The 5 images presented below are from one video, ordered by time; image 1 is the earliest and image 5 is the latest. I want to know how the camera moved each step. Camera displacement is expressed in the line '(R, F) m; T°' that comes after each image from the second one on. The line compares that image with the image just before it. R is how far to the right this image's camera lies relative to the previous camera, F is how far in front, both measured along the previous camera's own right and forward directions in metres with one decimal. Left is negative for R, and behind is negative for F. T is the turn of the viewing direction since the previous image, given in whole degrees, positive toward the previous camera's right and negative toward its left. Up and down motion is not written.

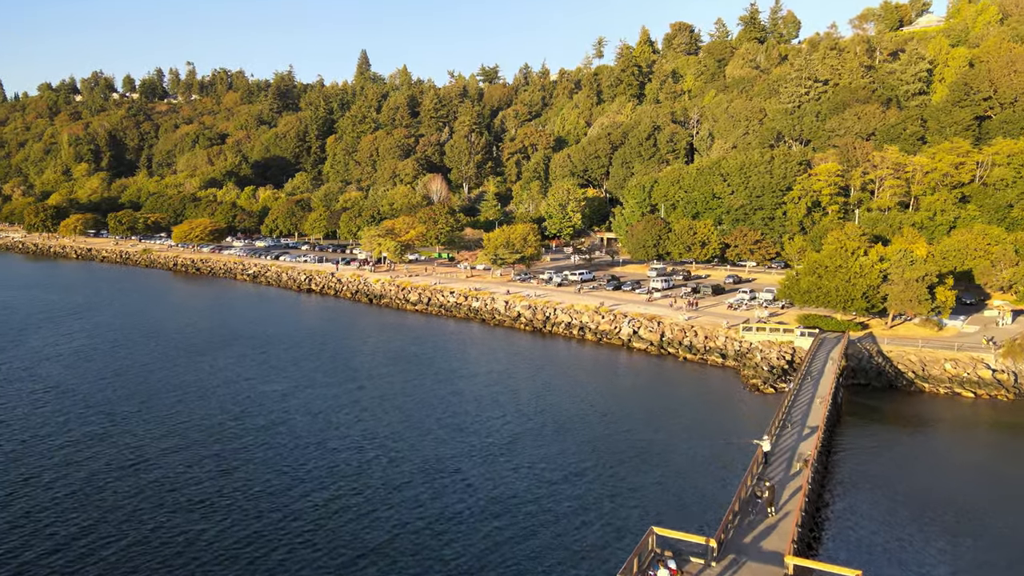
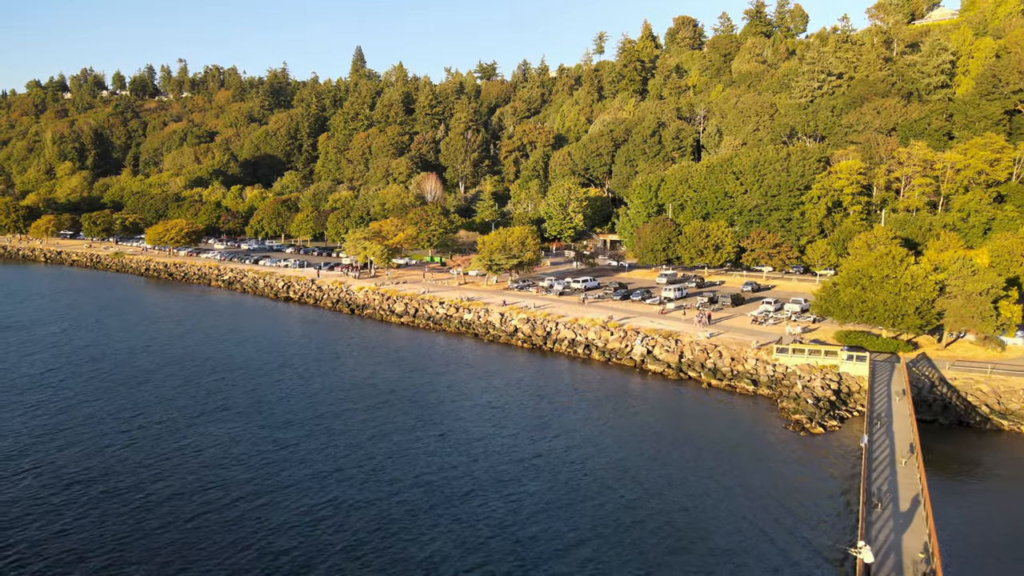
(+0.2, +8.2) m; 0°
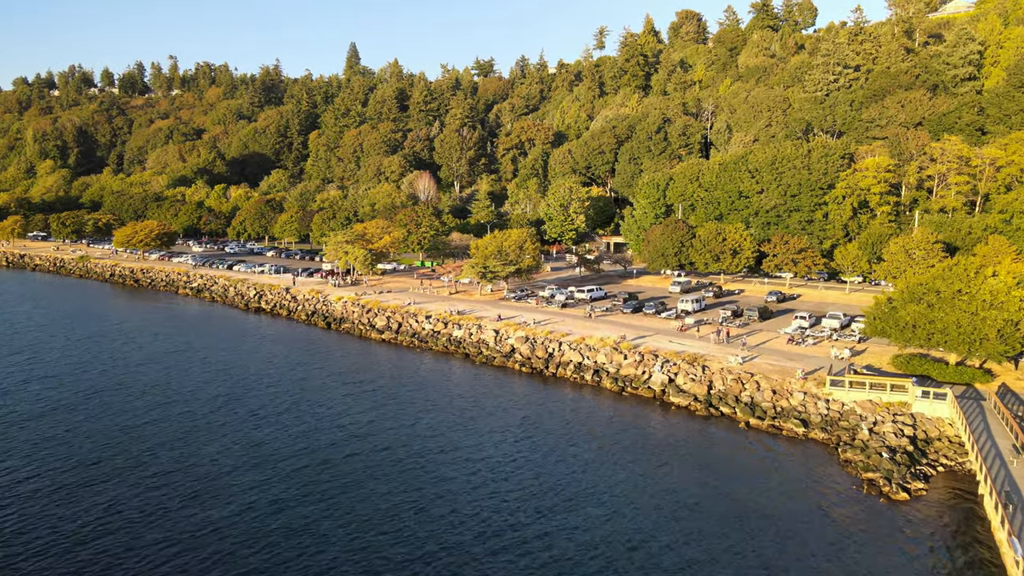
(+0.1, +8.9) m; 0°
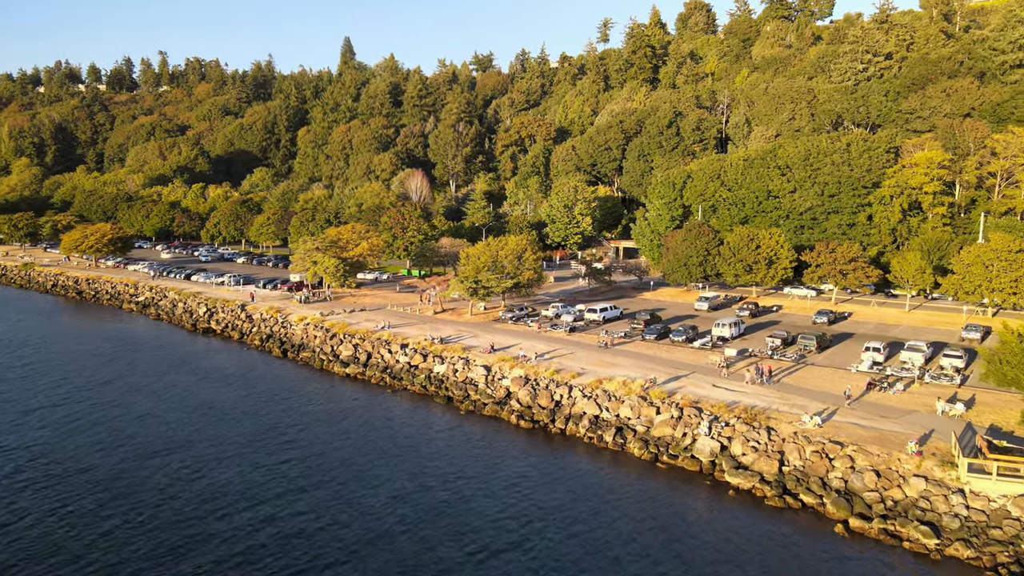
(+0.3, +12.6) m; 0°
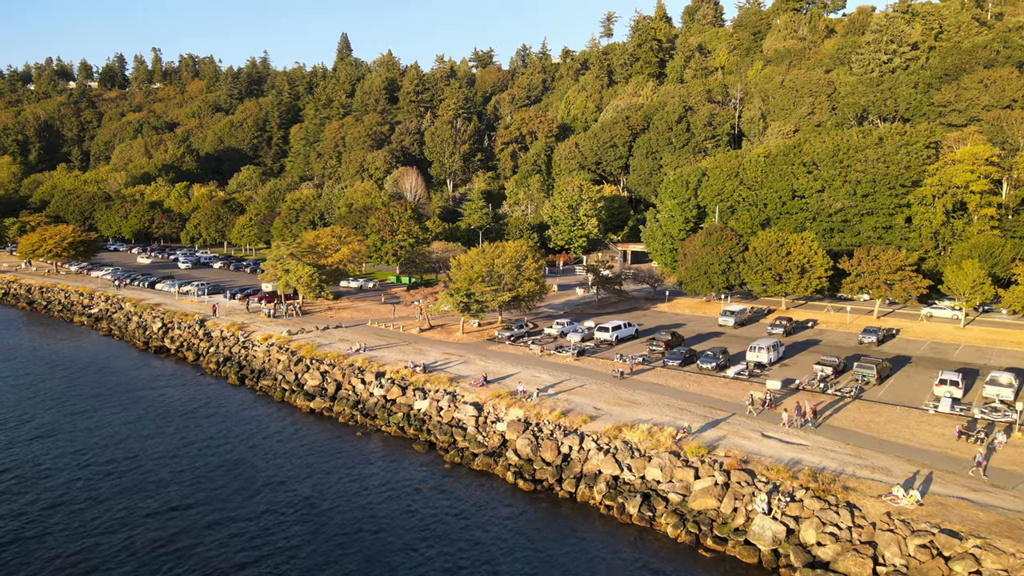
(+0.2, +8.6) m; 0°
